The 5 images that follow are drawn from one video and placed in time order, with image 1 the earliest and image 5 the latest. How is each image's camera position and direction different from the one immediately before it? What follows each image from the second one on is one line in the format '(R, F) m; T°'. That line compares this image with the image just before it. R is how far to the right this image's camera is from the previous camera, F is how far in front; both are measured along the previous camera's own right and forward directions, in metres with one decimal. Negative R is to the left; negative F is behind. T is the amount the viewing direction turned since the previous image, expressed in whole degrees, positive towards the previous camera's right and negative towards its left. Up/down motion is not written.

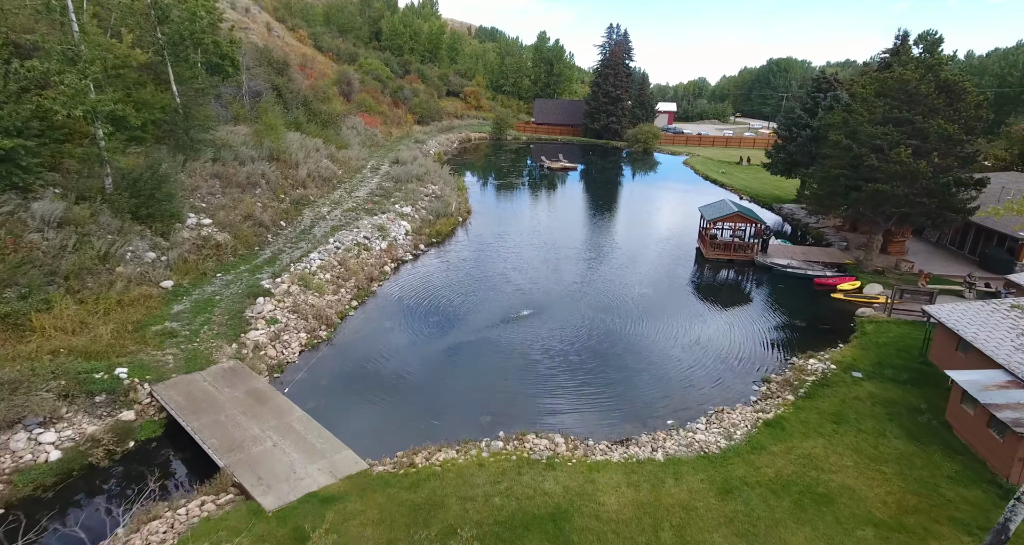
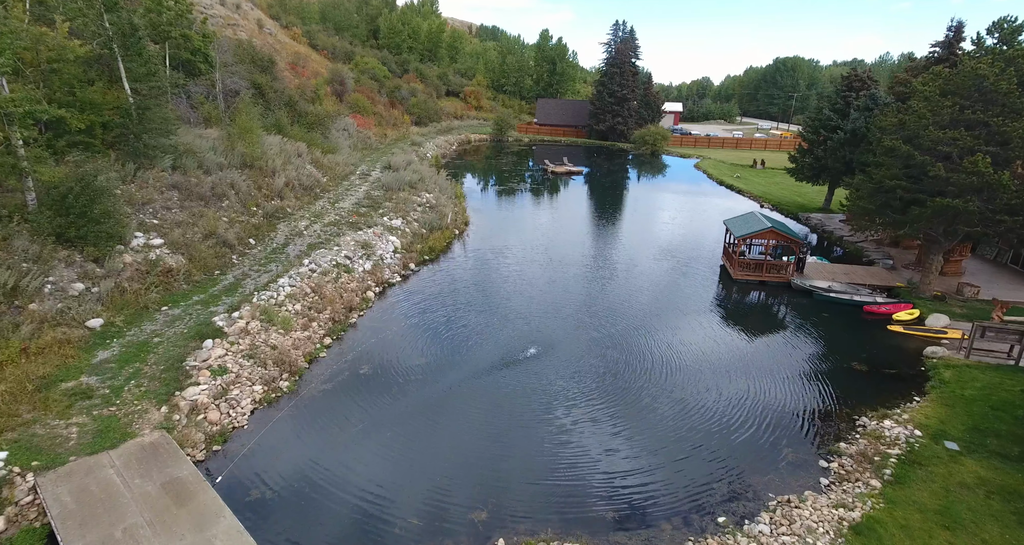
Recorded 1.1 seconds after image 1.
(0.0, +2.7) m; 0°
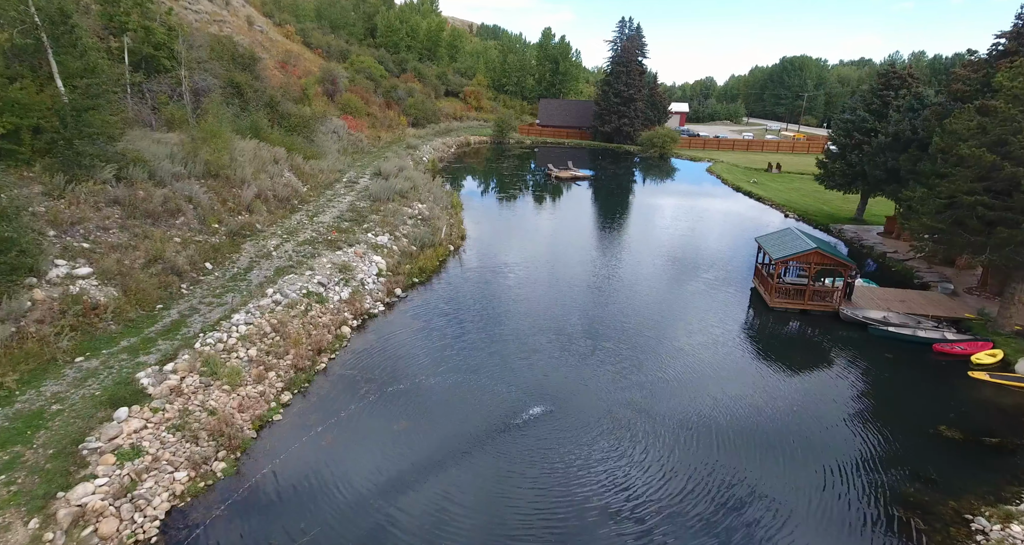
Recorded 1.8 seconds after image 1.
(0.0, +2.8) m; 0°
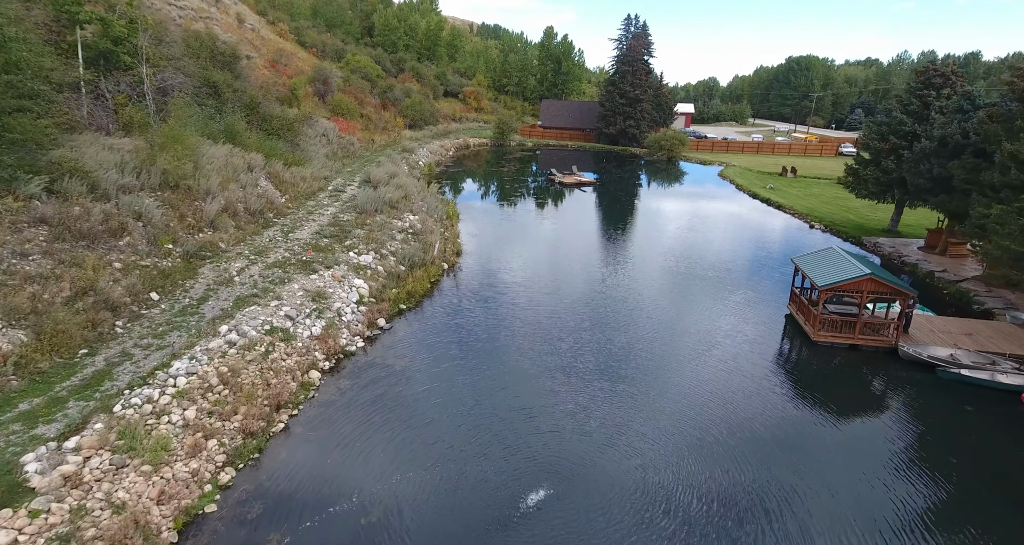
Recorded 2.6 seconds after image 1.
(0.0, +2.5) m; 0°
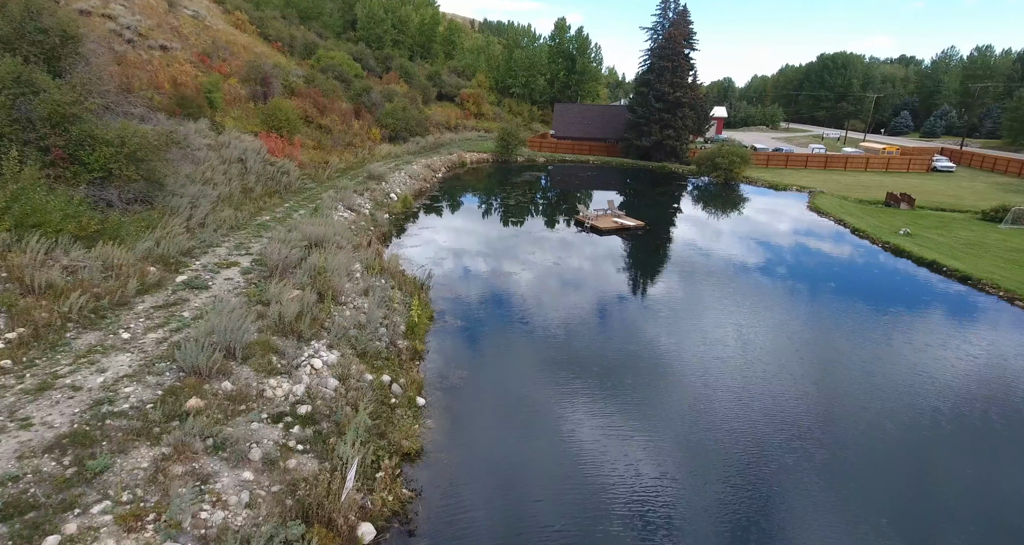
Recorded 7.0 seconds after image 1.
(-0.4, +13.0) m; -1°
